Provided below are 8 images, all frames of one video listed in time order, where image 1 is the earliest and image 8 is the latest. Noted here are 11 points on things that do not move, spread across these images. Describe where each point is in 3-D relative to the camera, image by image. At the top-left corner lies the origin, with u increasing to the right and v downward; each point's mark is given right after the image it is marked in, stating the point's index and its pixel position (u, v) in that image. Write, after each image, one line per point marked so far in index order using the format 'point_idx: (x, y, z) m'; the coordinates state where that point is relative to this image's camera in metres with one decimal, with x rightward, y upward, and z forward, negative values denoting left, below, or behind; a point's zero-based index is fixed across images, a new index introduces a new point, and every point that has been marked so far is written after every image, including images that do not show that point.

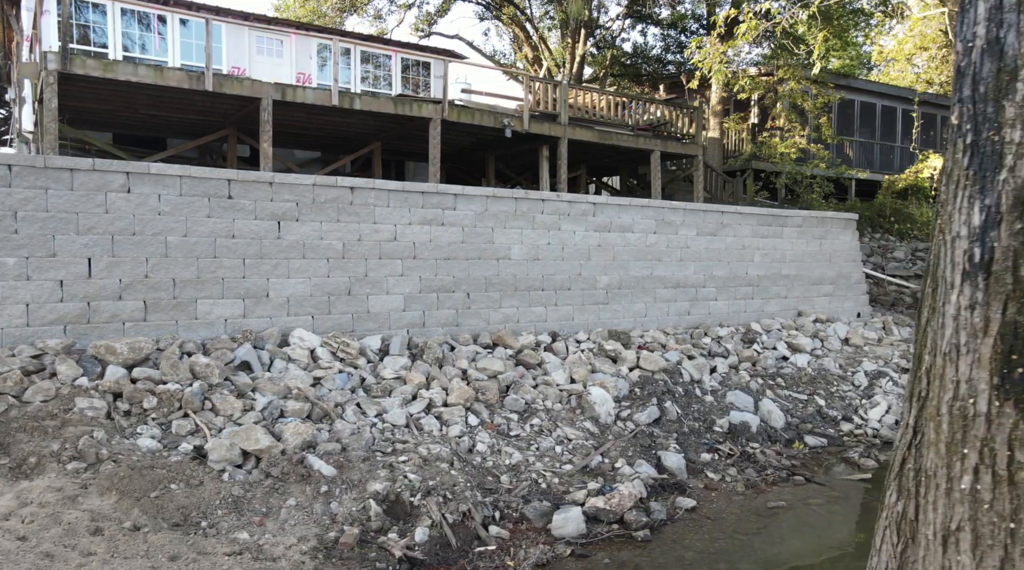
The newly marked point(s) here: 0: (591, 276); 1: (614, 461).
0: (+0.9, +0.1, +9.9) m
1: (+0.8, -1.4, +6.7) m
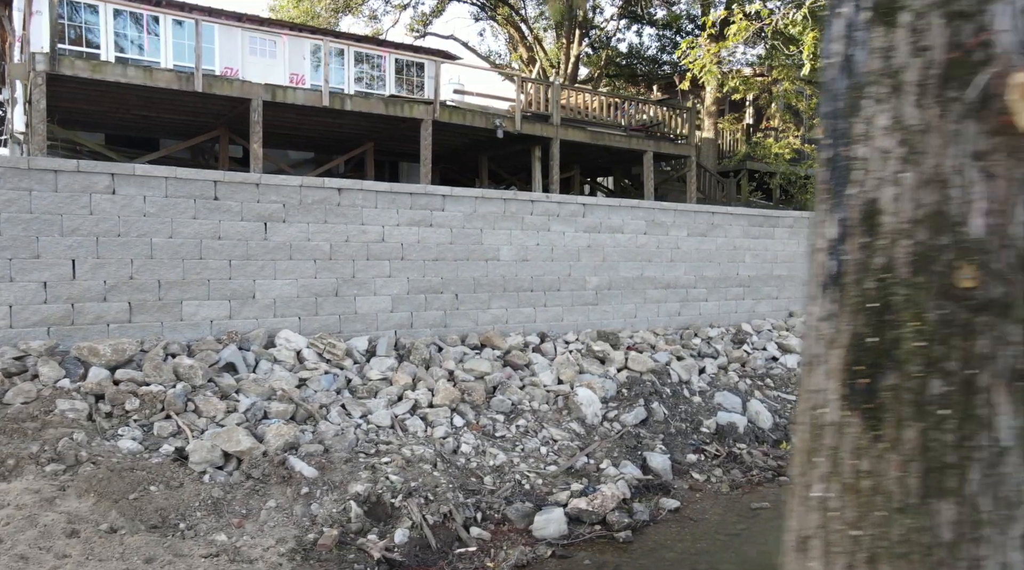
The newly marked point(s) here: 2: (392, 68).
0: (+0.8, +0.1, +9.9) m
1: (+0.7, -1.4, +6.7) m
2: (-2.3, +4.1, +15.6) m
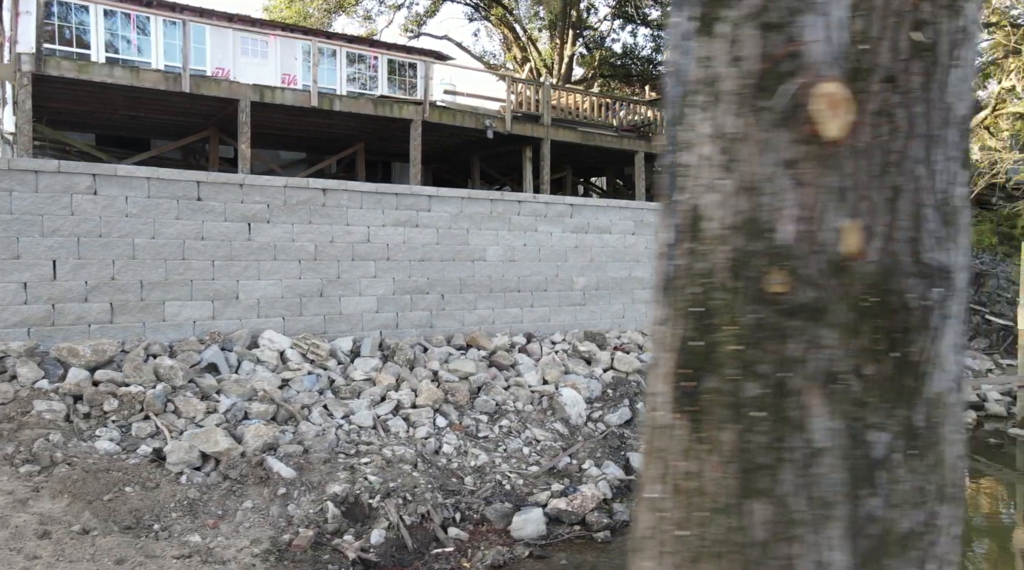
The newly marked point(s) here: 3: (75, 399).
0: (+0.7, +0.1, +9.9) m
1: (+0.6, -1.4, +6.7) m
2: (-2.4, +4.1, +15.6) m
3: (-2.9, -0.8, +5.4) m
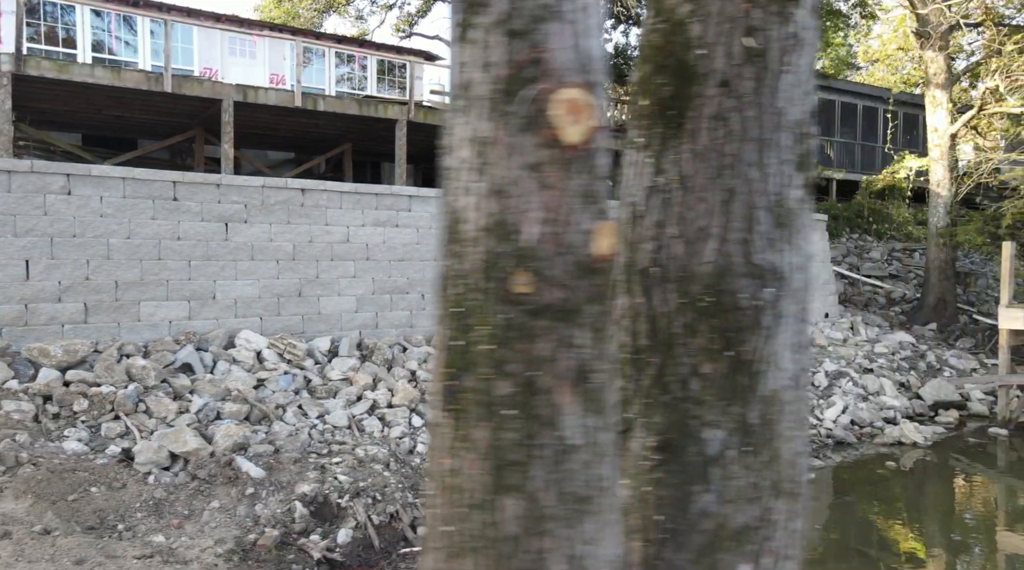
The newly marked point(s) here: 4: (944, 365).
0: (+0.5, +0.1, +9.9) m
1: (+0.4, -1.4, +6.7) m
2: (-2.7, +4.1, +15.6) m
3: (-3.1, -0.8, +5.4) m
4: (+6.5, -1.2, +12.4) m
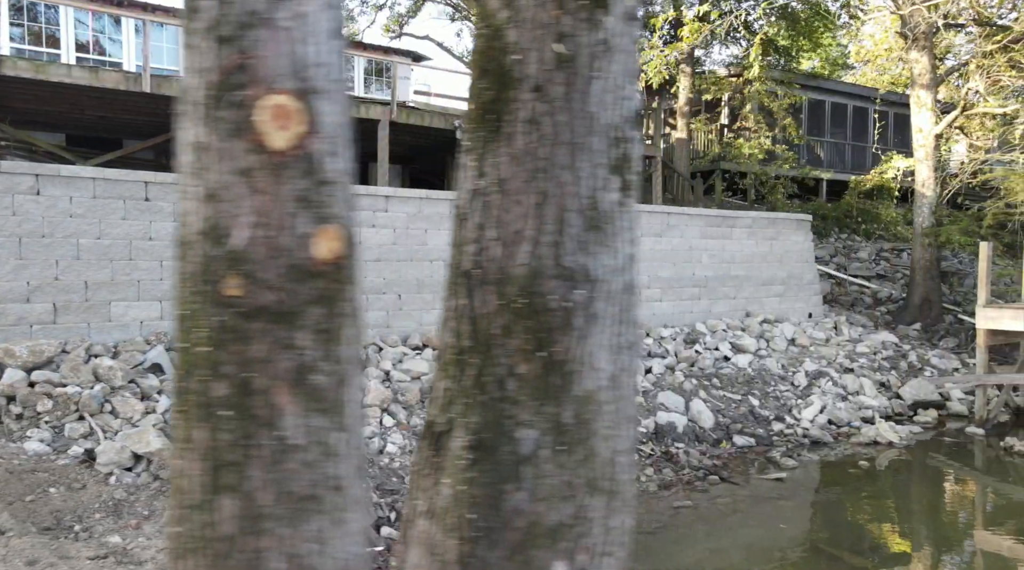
0: (+0.2, +0.1, +9.9) m
1: (+0.1, -1.4, +6.7) m
2: (-2.9, +4.1, +15.6) m
3: (-3.3, -0.8, +5.4) m
4: (+6.3, -1.2, +12.5) m
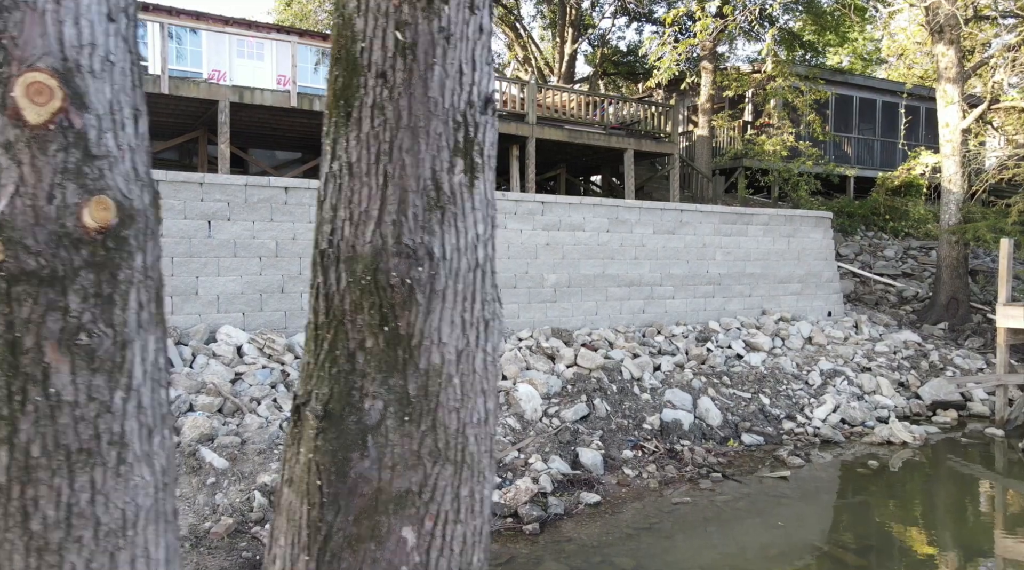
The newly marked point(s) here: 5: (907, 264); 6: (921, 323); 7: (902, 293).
0: (+0.3, +0.1, +9.9) m
1: (+0.1, -1.4, +6.7) m
2: (-2.6, +4.1, +15.8) m
3: (-3.3, -0.7, +5.6) m
4: (+6.5, -1.2, +12.3) m
5: (+9.5, +0.5, +19.8) m
6: (+7.8, -0.7, +15.8) m
7: (+8.4, -0.2, +17.8) m
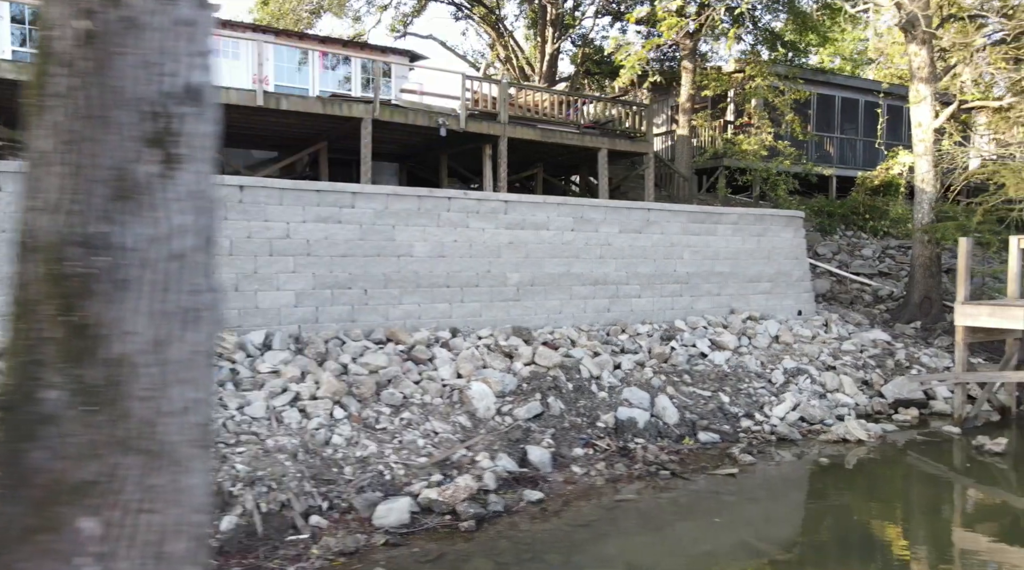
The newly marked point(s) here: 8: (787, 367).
0: (-0.1, +0.1, +10.0) m
1: (-0.3, -1.4, +6.8) m
2: (-3.1, +4.2, +15.7) m
3: (-3.8, -0.7, +5.6) m
4: (+6.0, -1.2, +12.3) m
5: (+8.9, +0.5, +19.9) m
6: (+7.3, -0.7, +15.9) m
7: (+7.9, -0.2, +17.8) m
8: (+3.6, -1.1, +10.8) m
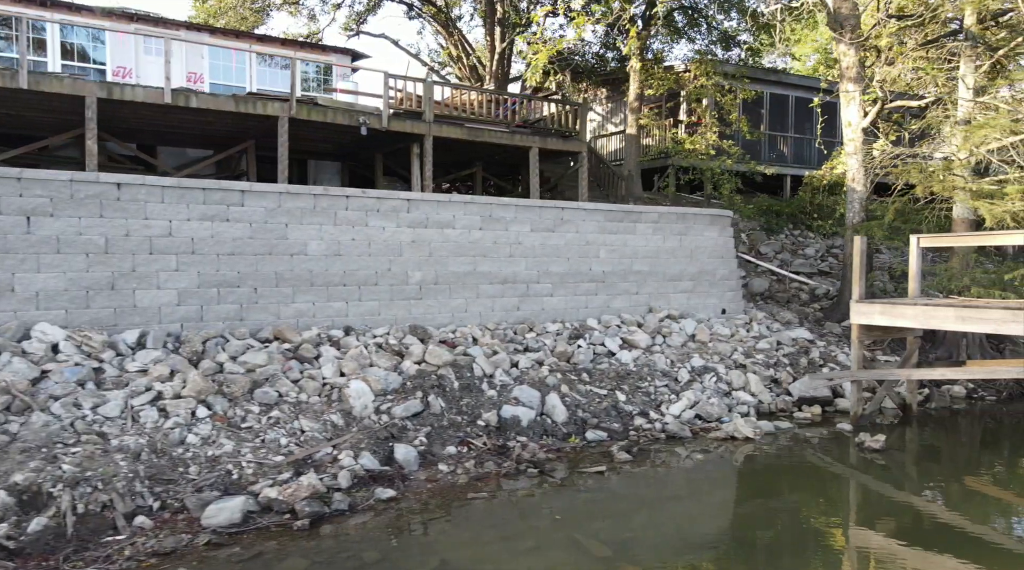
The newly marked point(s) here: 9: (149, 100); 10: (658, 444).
0: (-1.3, +0.2, +9.9) m
1: (-1.4, -1.4, +6.7) m
2: (-4.4, +4.2, +15.6) m
3: (-4.8, -0.7, +5.4) m
4: (+4.7, -1.1, +12.4) m
5: (+7.5, +0.6, +20.1) m
6: (+6.0, -0.7, +16.0) m
7: (+6.5, -0.1, +18.0) m
8: (+2.4, -1.0, +10.8) m
9: (-4.9, +2.6, +11.3) m
10: (+1.6, -1.7, +8.7) m
